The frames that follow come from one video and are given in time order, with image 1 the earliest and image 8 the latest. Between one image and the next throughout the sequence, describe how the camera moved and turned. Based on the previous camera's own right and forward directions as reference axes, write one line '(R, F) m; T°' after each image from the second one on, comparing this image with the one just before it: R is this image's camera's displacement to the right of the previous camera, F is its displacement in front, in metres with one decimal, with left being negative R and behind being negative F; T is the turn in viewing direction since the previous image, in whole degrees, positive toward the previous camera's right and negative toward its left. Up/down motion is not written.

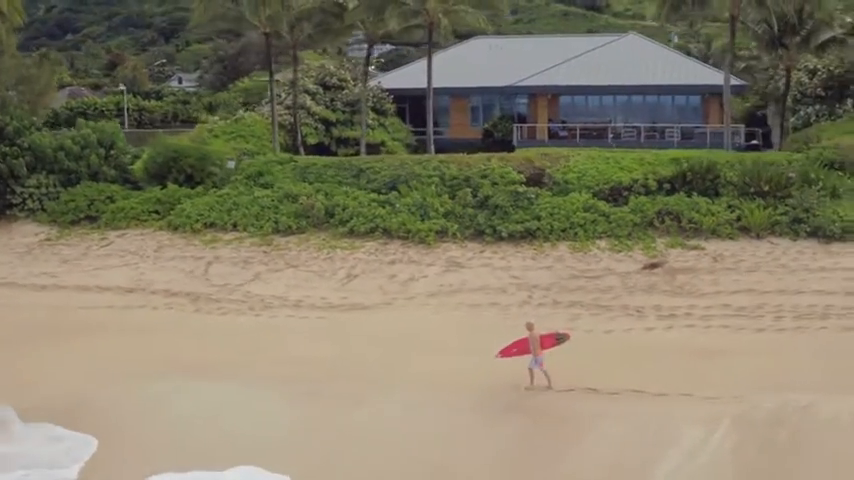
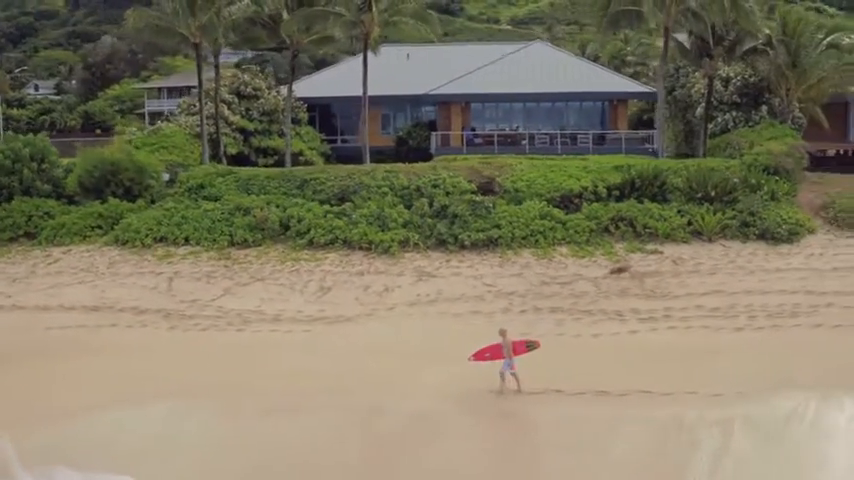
(-2.5, -0.2) m; +8°
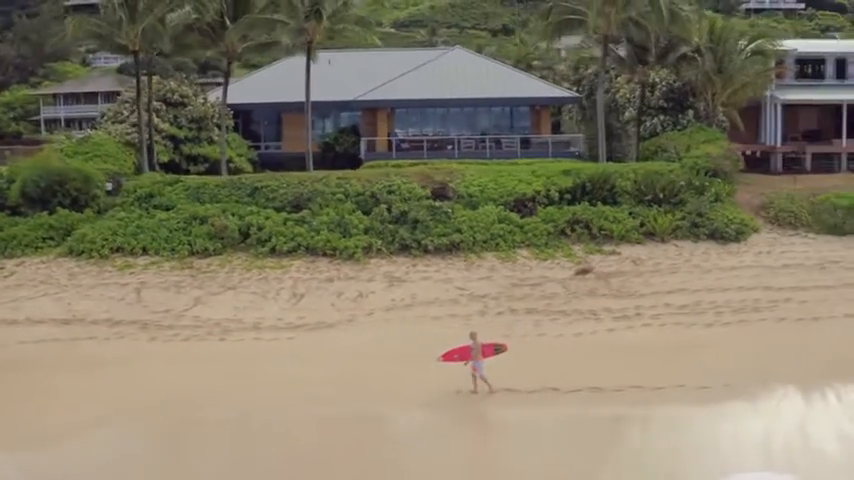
(-2.0, -0.3) m; +6°
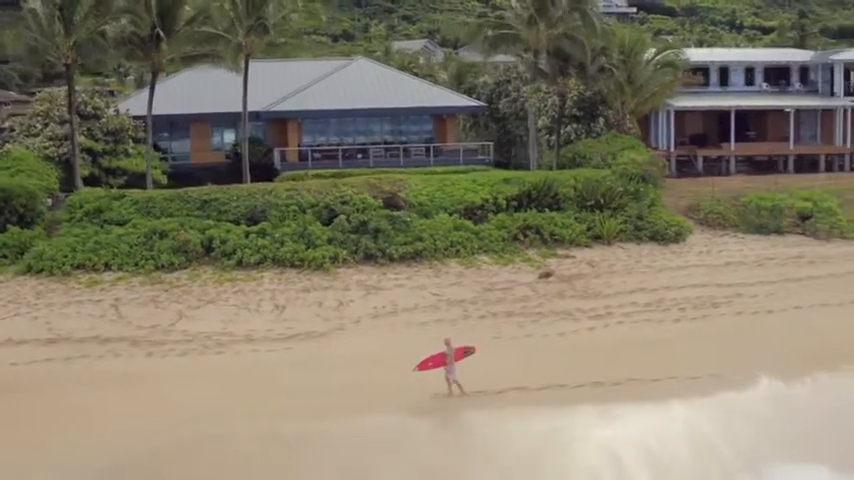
(-3.1, -0.7) m; +9°
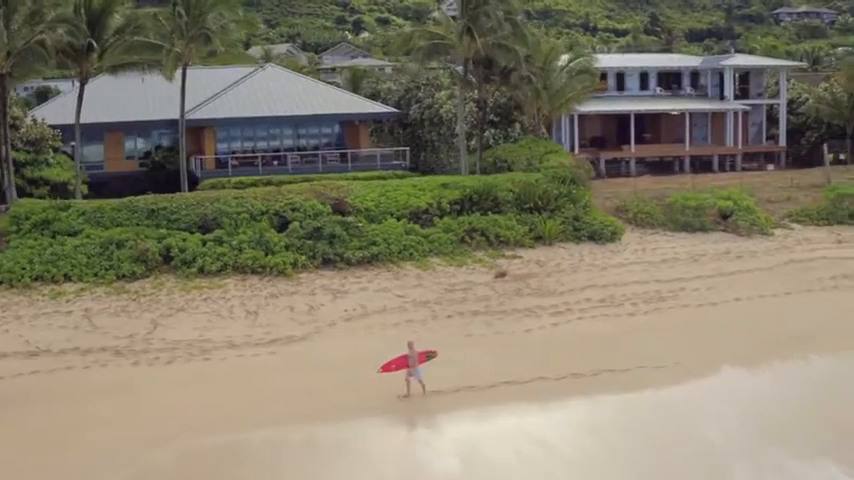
(-2.5, -0.7) m; +8°
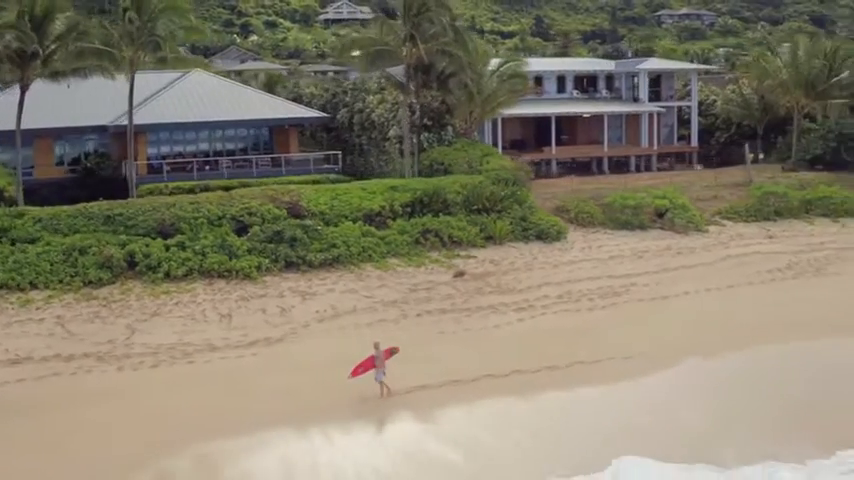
(-1.9, -0.6) m; +6°
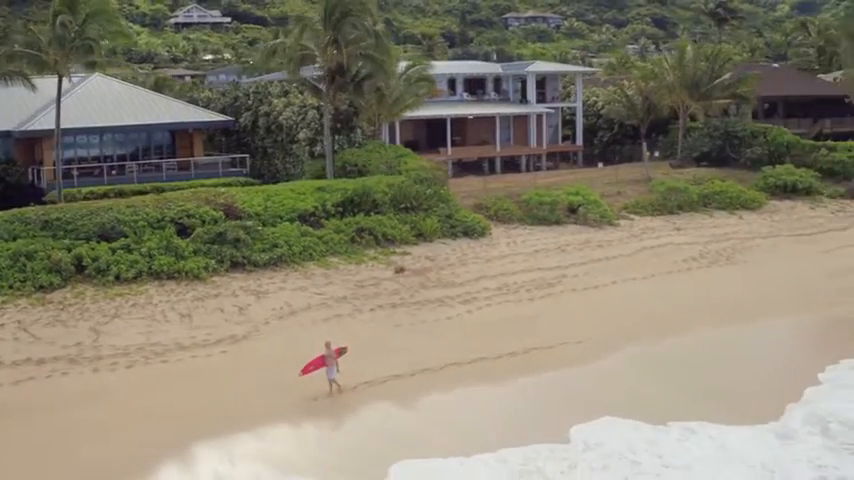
(-2.5, -0.8) m; +8°
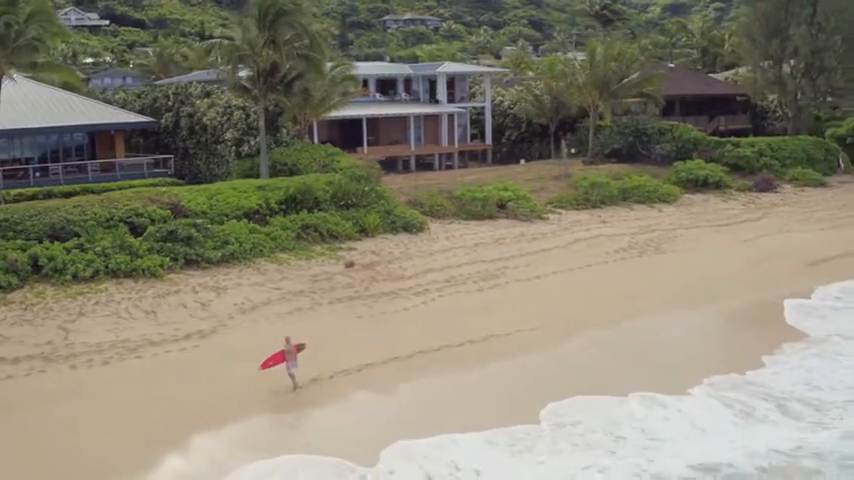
(-2.0, -0.7) m; +6°
